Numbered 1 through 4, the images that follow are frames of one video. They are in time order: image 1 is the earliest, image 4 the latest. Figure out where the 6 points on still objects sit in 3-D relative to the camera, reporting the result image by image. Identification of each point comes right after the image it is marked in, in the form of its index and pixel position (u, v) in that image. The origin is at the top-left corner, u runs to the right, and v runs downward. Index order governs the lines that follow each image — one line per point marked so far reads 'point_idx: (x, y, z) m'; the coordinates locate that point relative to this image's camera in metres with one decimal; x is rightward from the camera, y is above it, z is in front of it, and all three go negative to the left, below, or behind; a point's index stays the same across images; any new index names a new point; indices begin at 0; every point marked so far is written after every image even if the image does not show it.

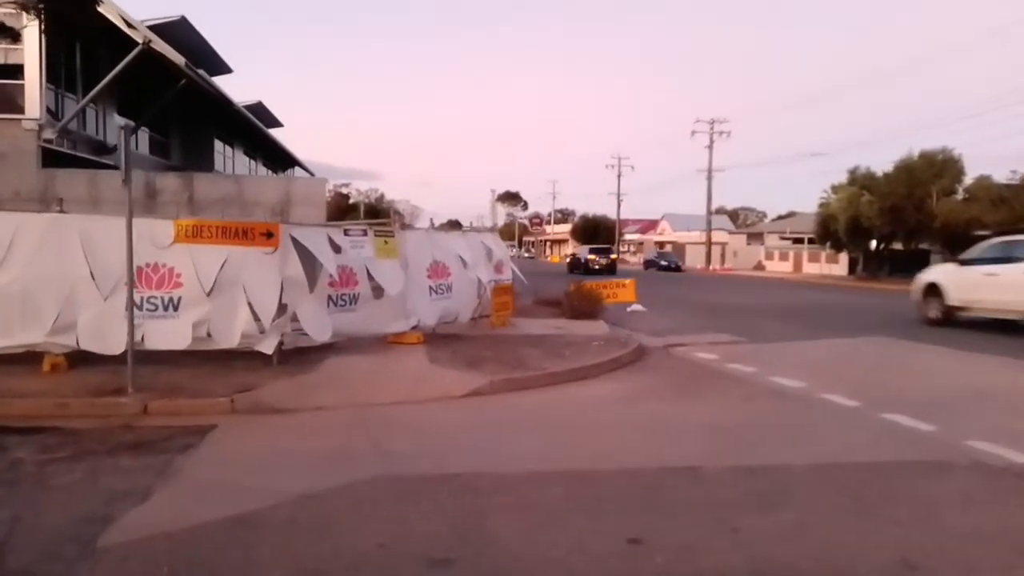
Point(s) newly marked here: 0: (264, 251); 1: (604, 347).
0: (-4.5, +0.7, +13.4) m
1: (+2.1, -1.3, +16.7) m
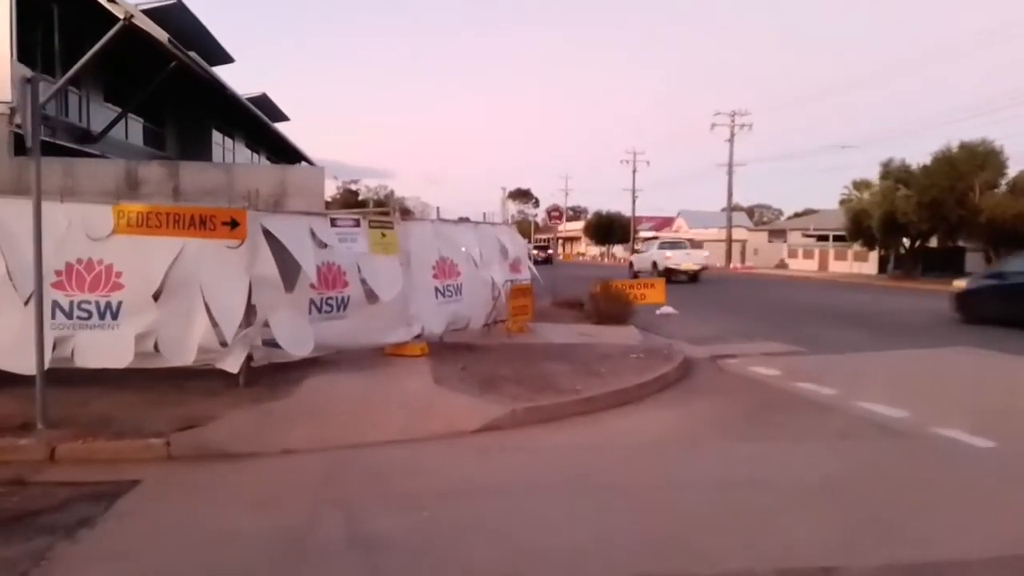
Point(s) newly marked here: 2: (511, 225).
0: (-4.1, +0.7, +10.8) m
1: (+2.5, -1.4, +13.9) m
2: (0.0, +1.5, +18.0) m
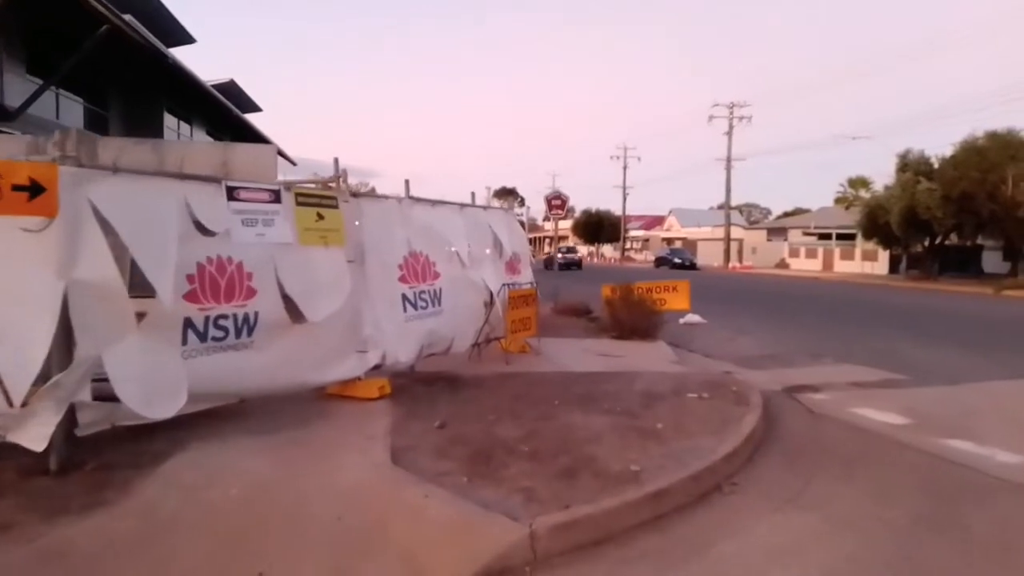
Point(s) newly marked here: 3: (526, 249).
0: (-4.0, +0.5, +6.1) m
1: (+2.6, -1.5, +9.4) m
2: (-0.1, +1.4, +13.5) m
3: (+0.3, +0.8, +14.1) m
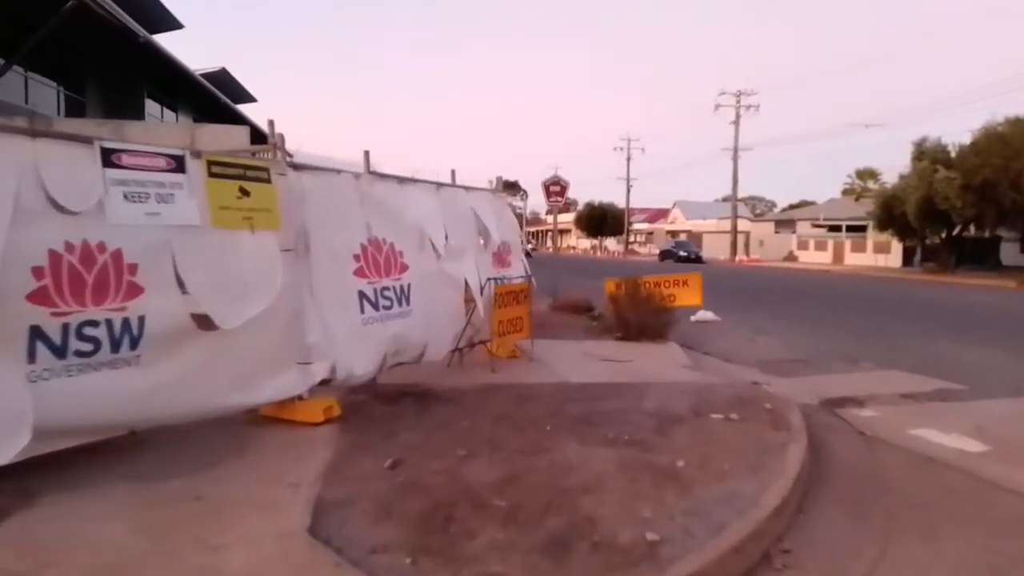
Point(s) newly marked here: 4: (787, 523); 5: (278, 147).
0: (-4.3, +0.6, +4.2) m
1: (+2.4, -1.4, +7.5) m
2: (-0.2, +1.5, +11.6) m
3: (+0.1, +0.9, +12.2) m
4: (+2.1, -1.8, +5.6) m
5: (-2.4, +1.4, +7.4) m
